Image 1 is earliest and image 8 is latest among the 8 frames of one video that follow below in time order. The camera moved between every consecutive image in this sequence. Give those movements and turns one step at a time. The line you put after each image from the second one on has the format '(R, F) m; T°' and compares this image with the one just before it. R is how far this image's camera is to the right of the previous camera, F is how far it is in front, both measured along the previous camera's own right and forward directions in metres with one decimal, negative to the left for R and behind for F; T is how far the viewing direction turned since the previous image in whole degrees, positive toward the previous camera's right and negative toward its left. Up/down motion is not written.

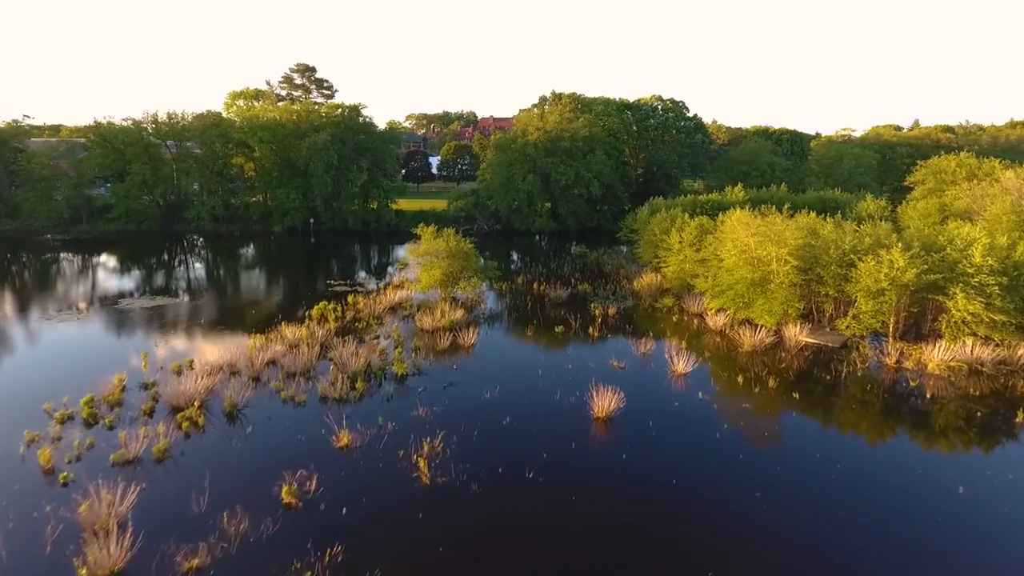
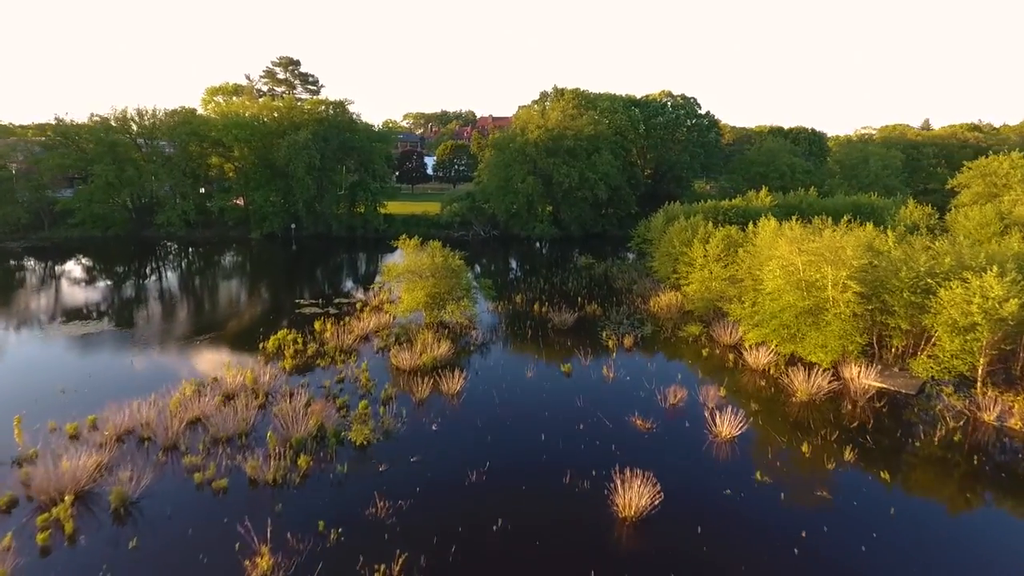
(+0.1, +4.3) m; 0°
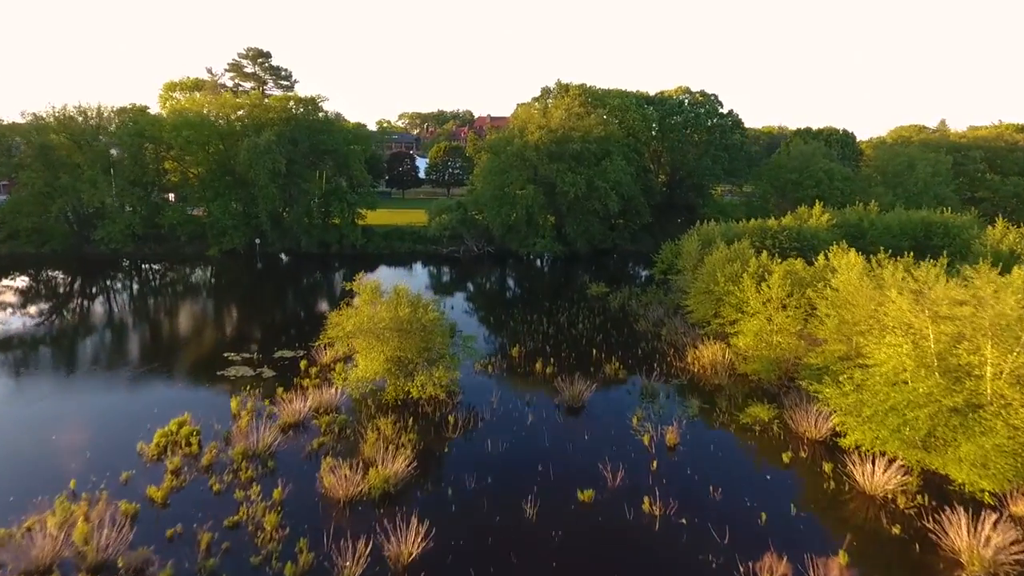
(+0.1, +6.6) m; 0°
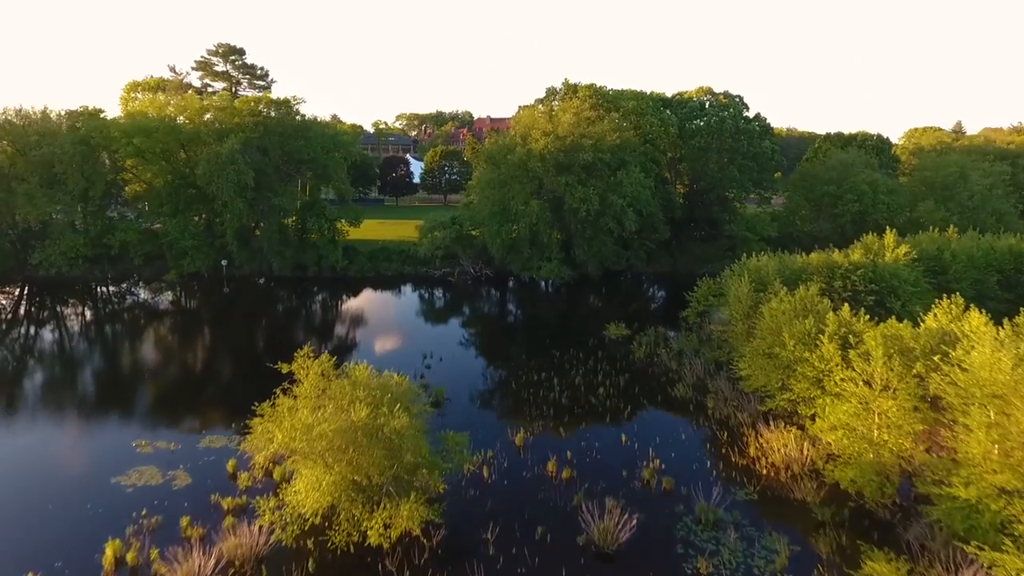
(-0.1, +5.4) m; 0°
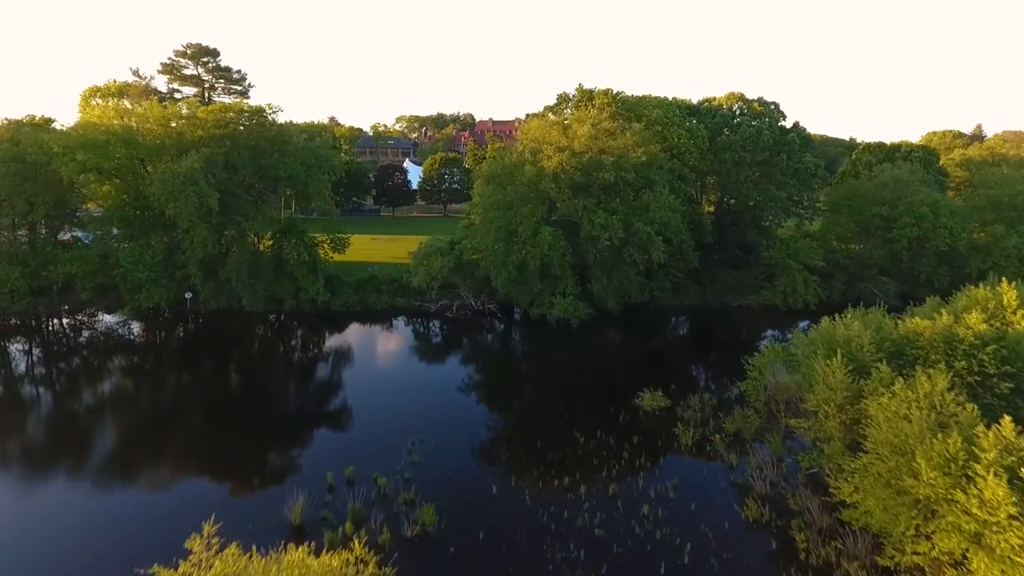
(-0.3, +5.2) m; 0°
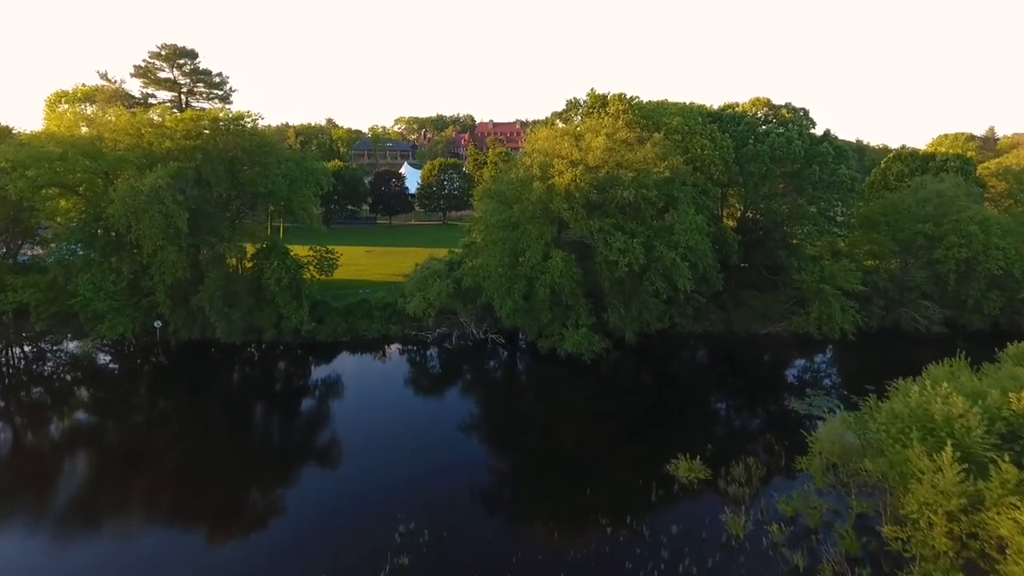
(-0.3, +3.5) m; 0°
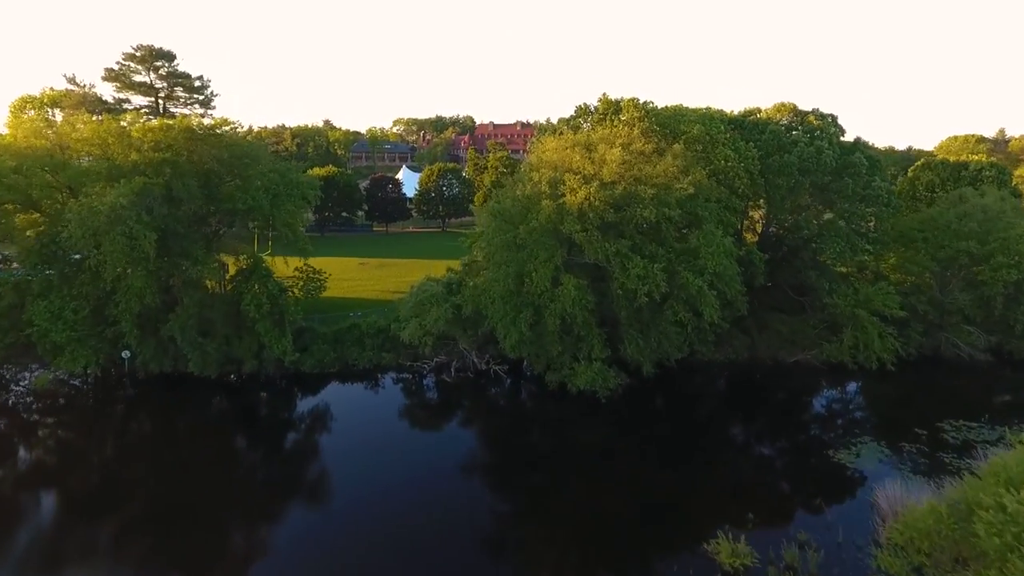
(-0.2, +2.9) m; 0°
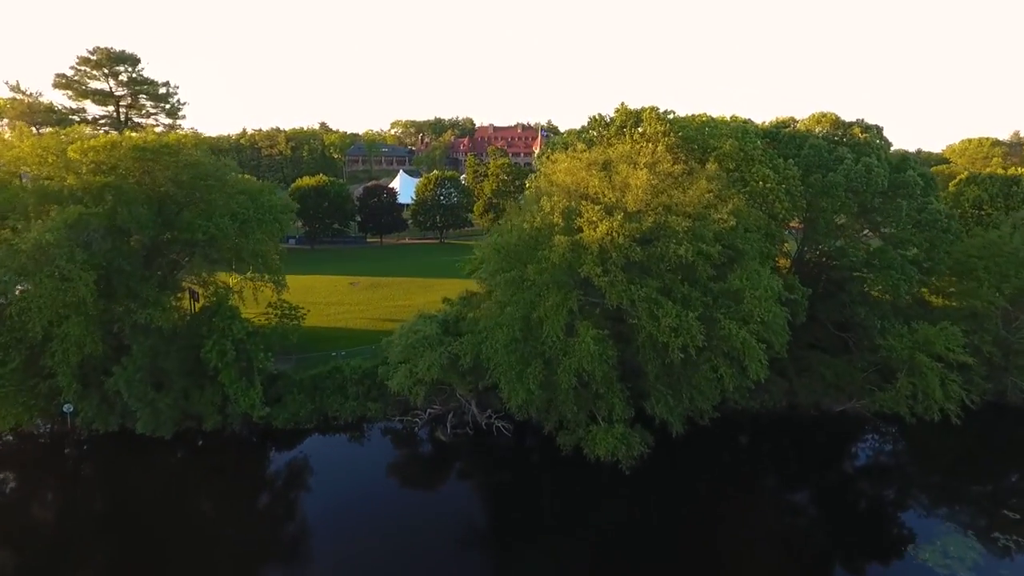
(-0.2, +4.0) m; 0°
